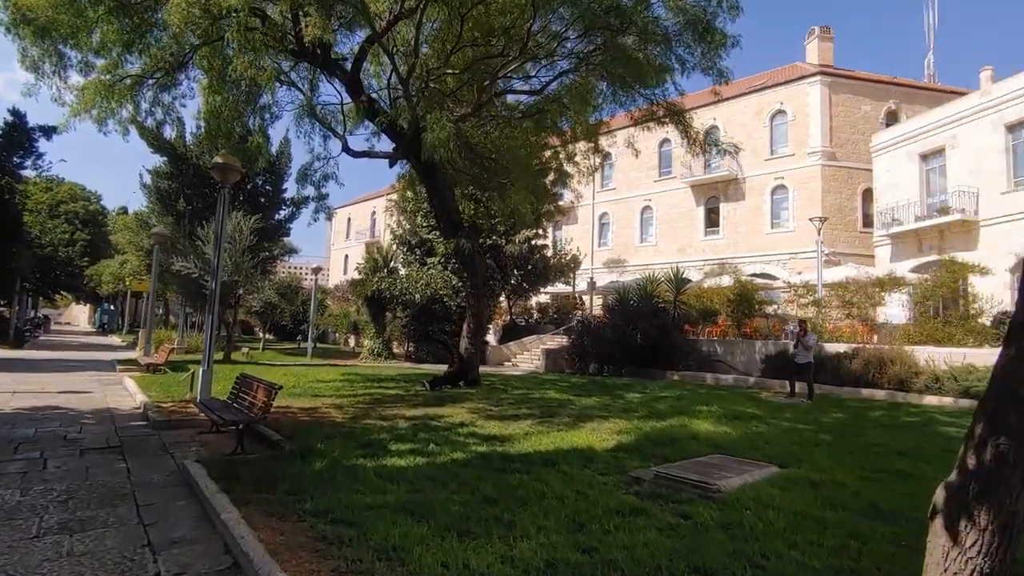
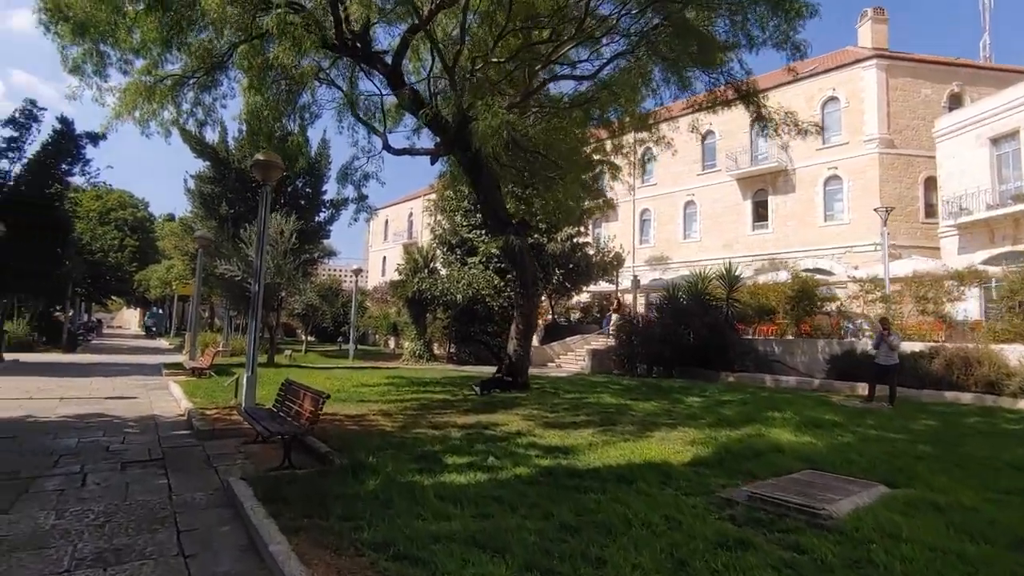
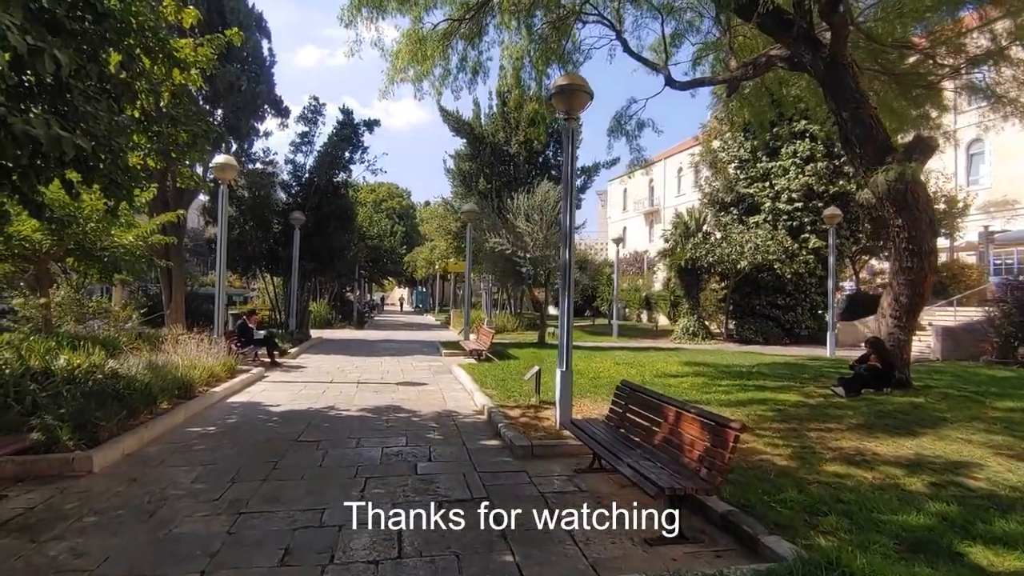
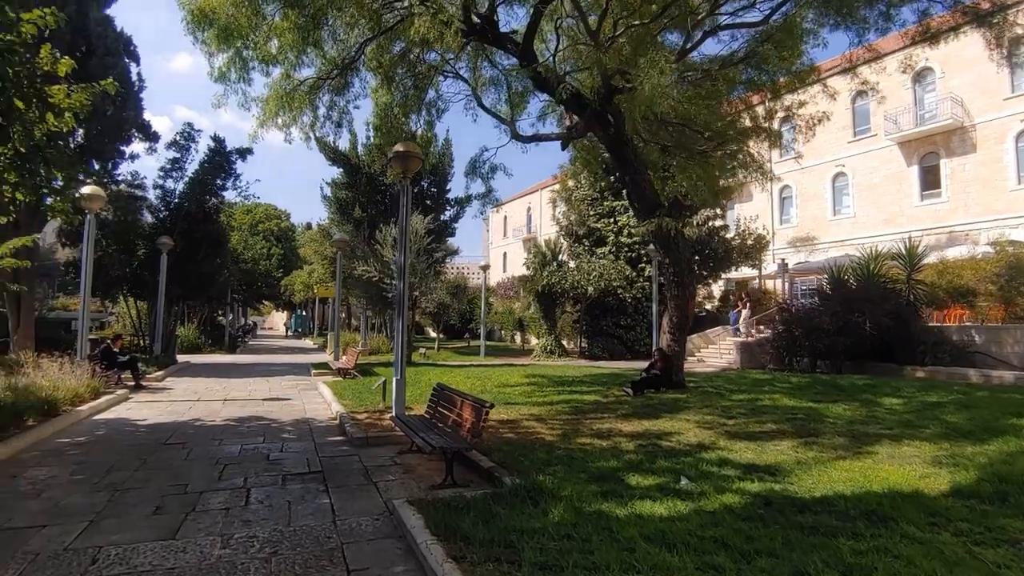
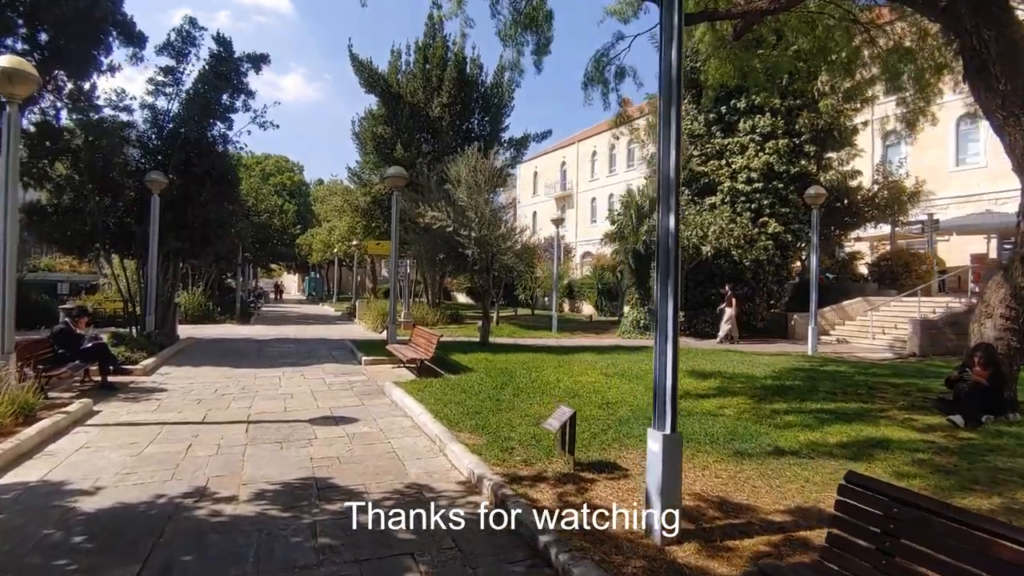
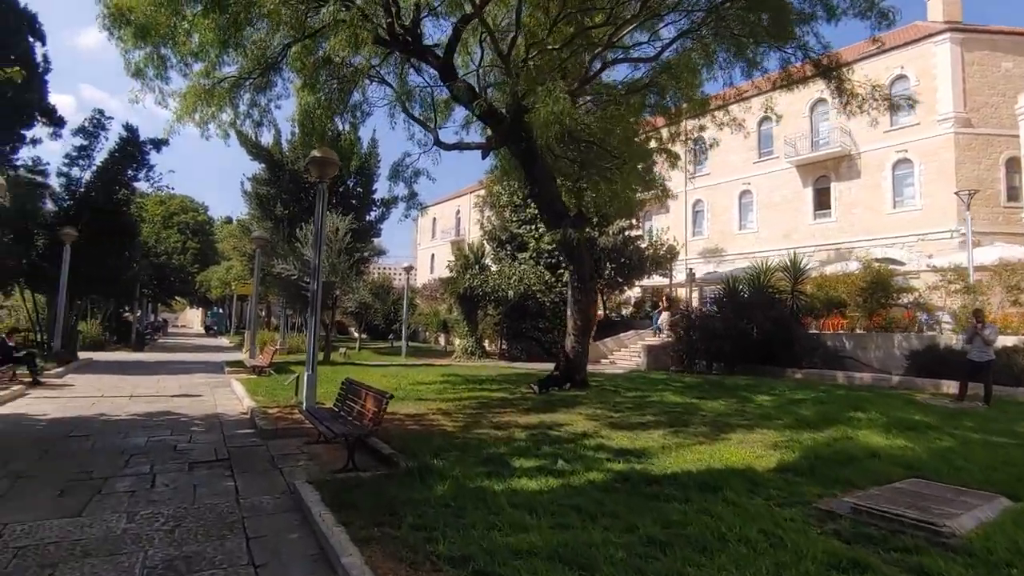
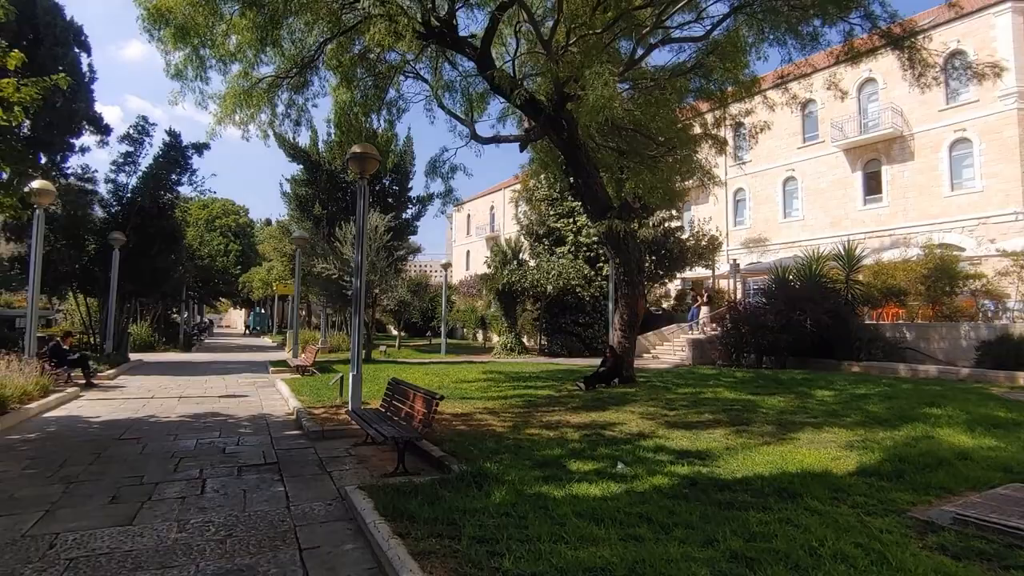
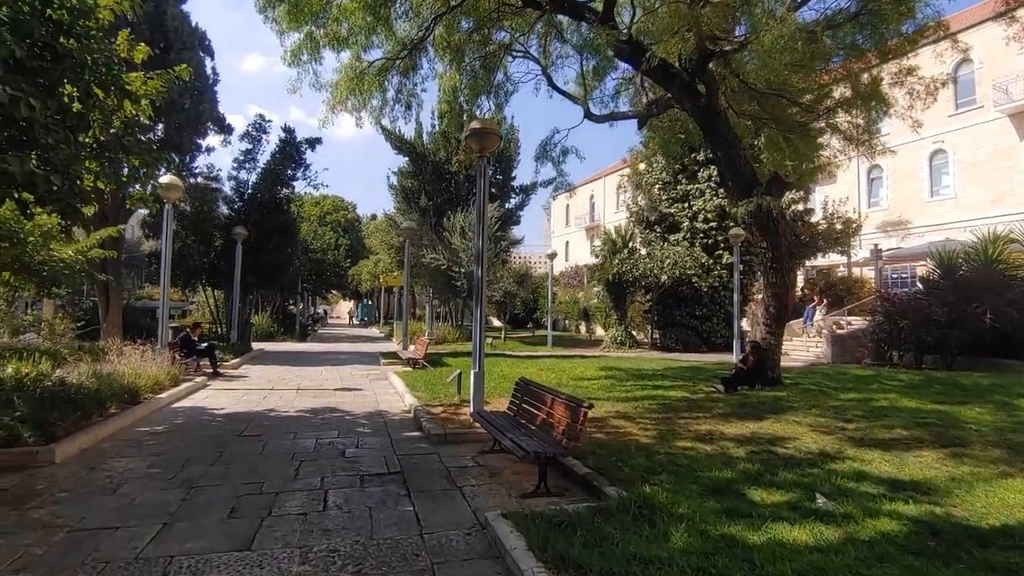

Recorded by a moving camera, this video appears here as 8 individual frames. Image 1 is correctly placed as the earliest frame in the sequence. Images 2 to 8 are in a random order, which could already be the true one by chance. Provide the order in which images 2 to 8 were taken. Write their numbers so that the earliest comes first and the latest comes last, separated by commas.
2, 6, 7, 4, 8, 3, 5
